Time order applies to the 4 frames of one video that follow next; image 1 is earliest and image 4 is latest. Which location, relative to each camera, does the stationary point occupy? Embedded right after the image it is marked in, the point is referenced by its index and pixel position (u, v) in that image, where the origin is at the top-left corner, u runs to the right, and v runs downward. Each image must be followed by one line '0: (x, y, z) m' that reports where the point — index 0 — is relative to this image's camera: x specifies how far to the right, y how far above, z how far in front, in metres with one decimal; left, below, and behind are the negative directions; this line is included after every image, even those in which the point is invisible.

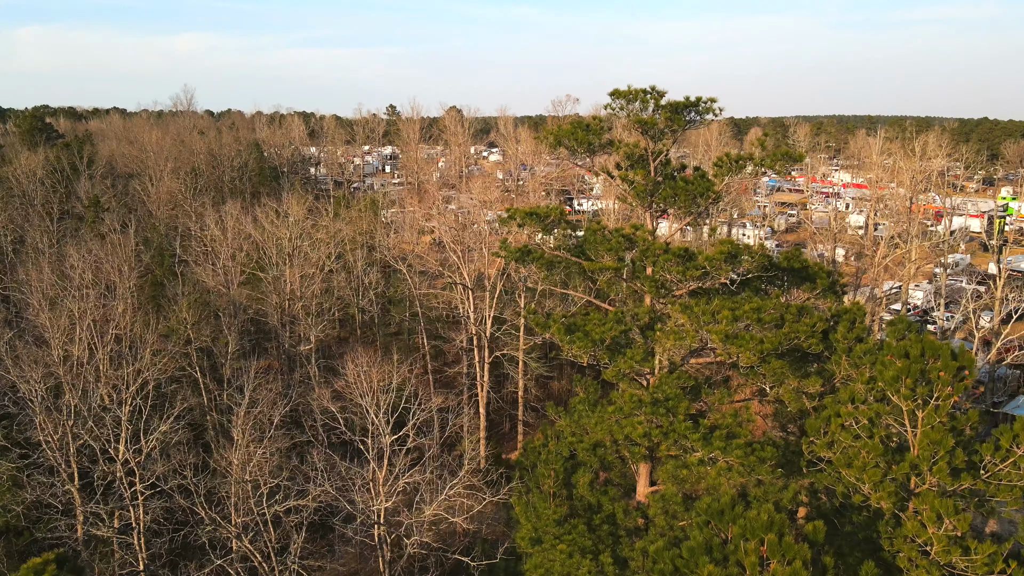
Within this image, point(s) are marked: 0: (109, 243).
0: (-10.3, +1.2, +18.9) m
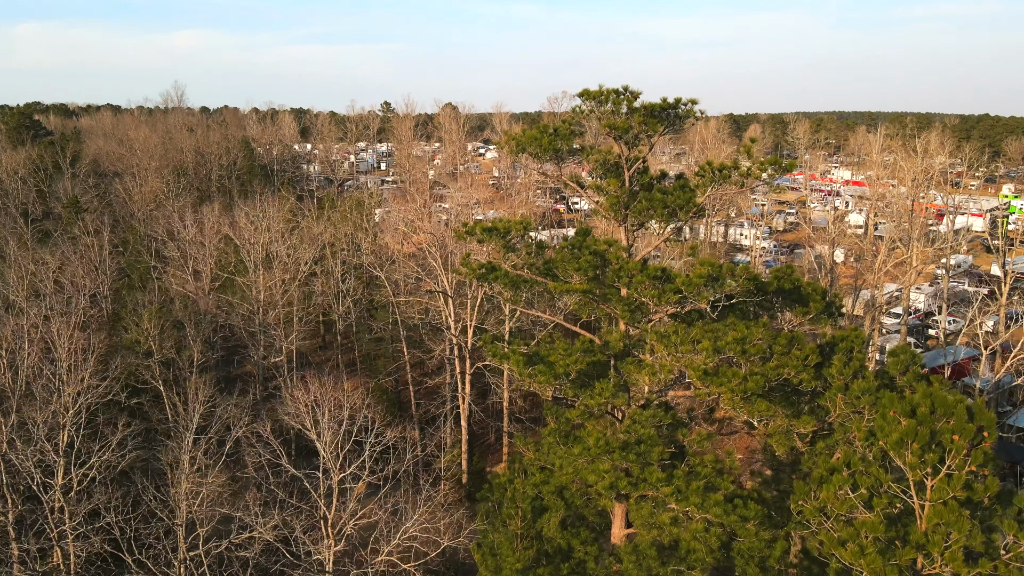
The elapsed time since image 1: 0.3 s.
0: (-10.6, +1.0, +18.2) m
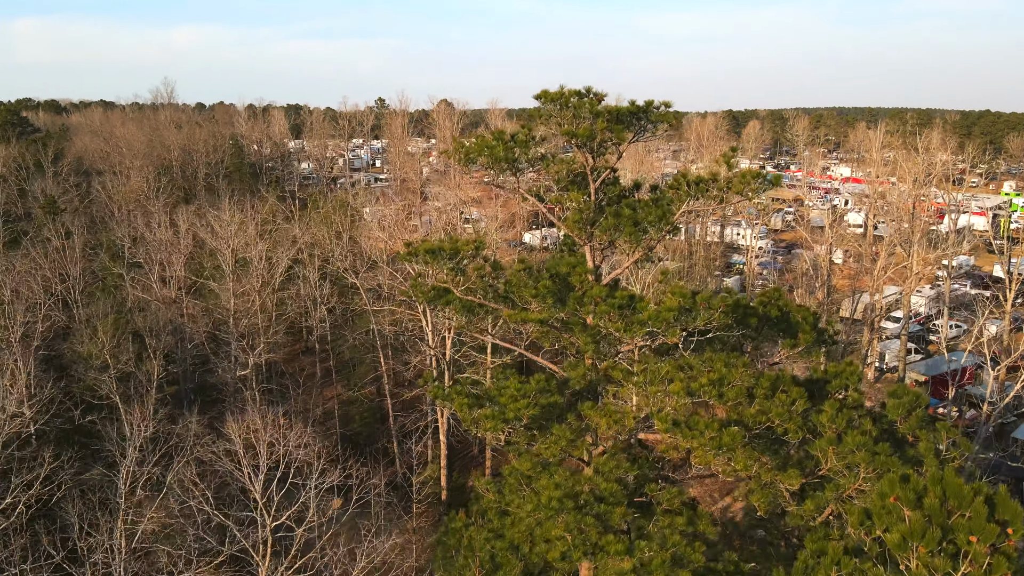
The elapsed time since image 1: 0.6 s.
0: (-11.0, +0.9, +17.5) m
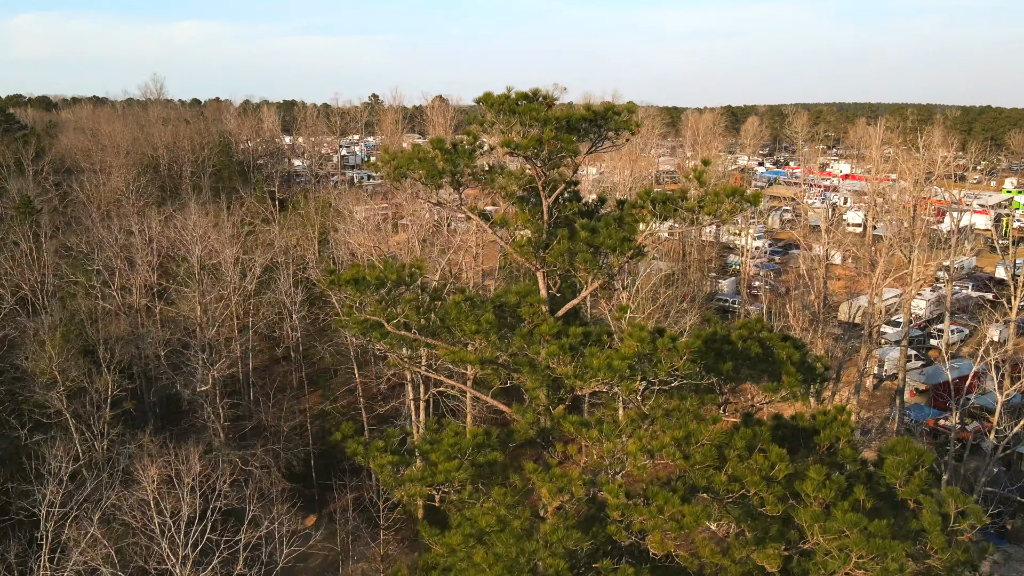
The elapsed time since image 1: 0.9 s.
0: (-11.3, +0.8, +16.8) m
